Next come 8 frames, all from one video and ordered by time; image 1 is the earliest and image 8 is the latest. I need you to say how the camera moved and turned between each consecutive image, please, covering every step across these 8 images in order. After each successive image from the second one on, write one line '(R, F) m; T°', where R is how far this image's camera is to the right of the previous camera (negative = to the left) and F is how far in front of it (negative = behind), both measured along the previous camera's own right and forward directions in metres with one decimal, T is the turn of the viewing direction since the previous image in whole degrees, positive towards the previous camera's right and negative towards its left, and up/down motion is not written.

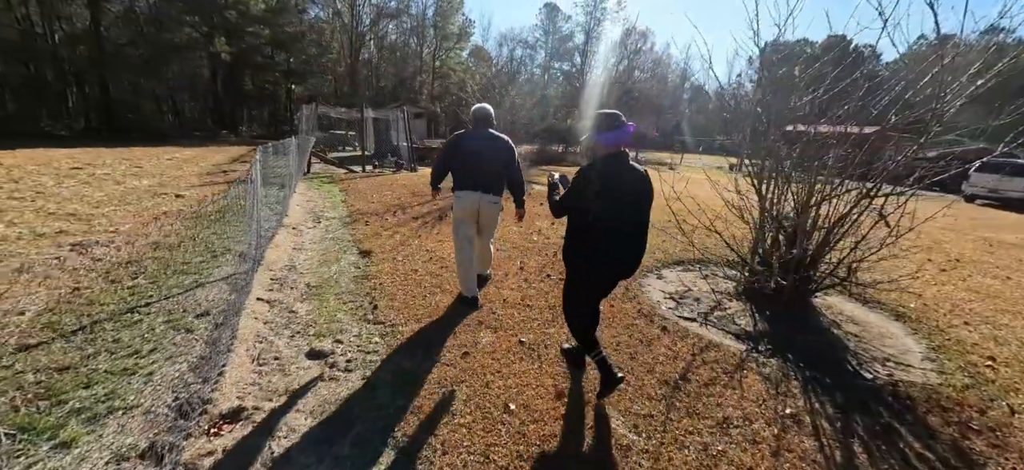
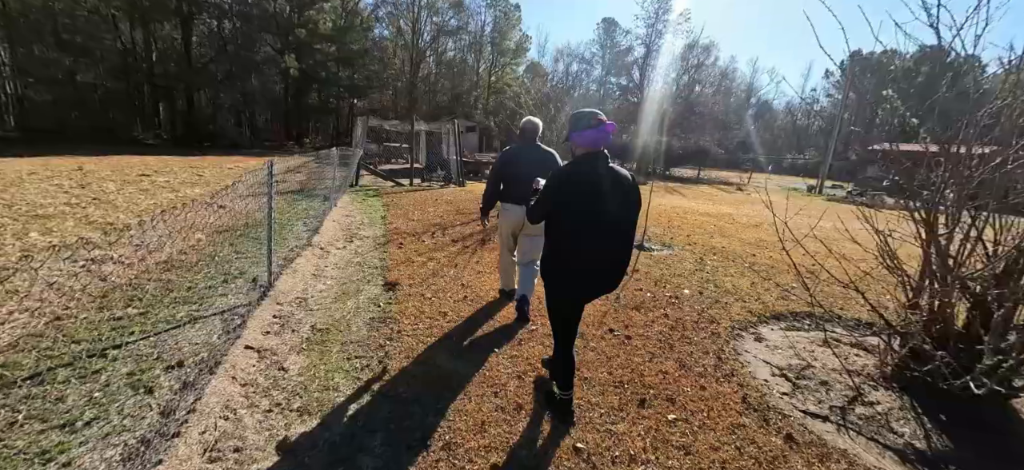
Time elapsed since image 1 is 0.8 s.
(-0.1, +0.9) m; -7°
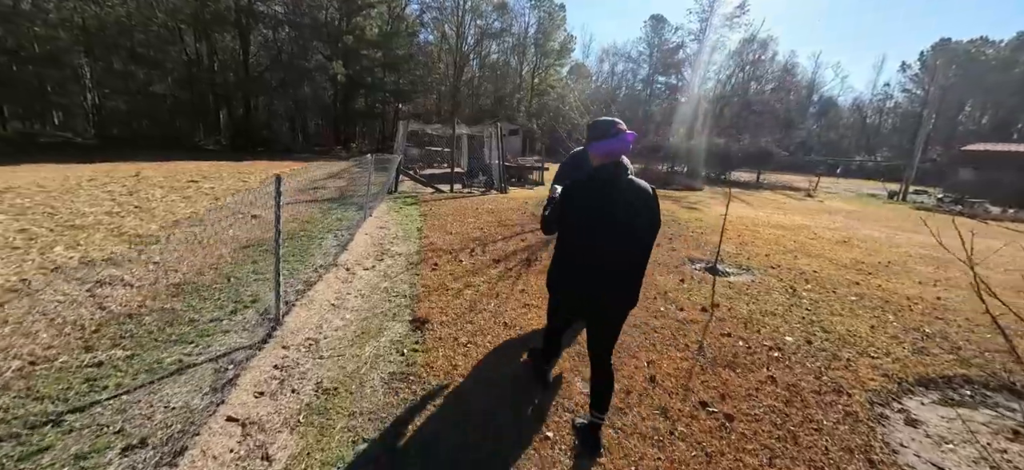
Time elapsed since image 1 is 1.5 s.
(-0.1, +0.8) m; -6°
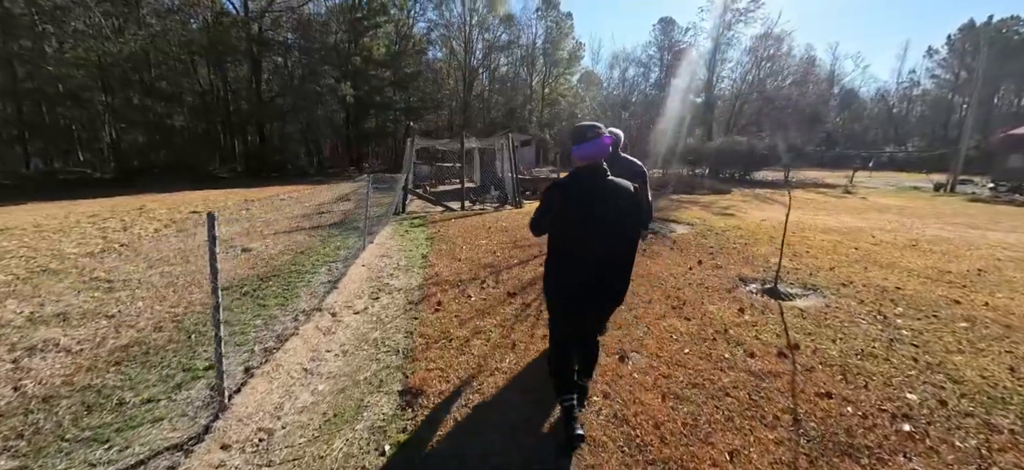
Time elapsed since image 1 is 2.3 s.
(0.0, +0.9) m; -2°
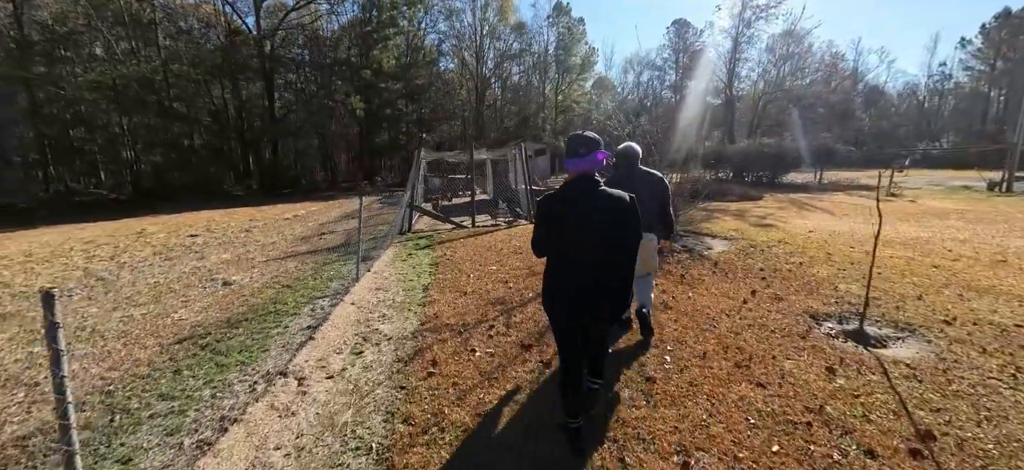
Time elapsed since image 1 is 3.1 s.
(0.0, +0.9) m; -2°
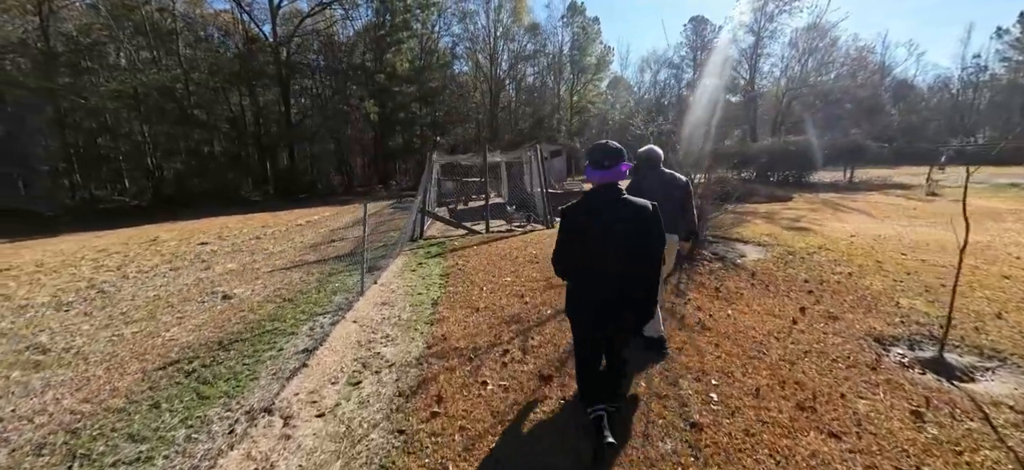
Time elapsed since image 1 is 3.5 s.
(0.0, +0.5) m; -2°
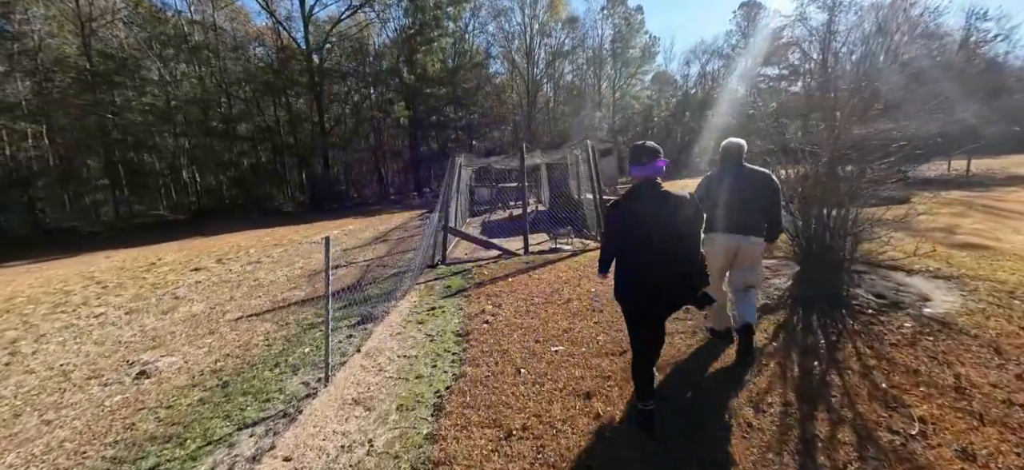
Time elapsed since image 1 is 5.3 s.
(-0.1, +2.2) m; -5°
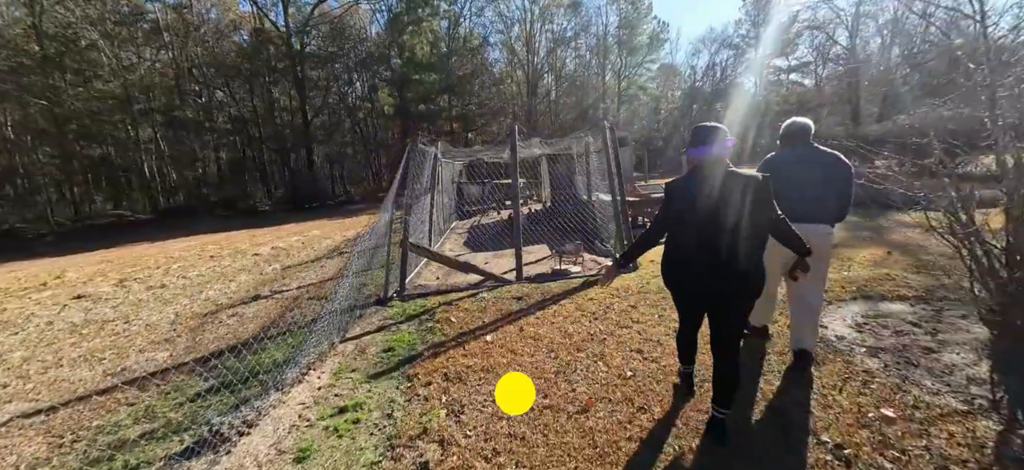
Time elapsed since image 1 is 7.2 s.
(+0.2, +2.3) m; 0°
